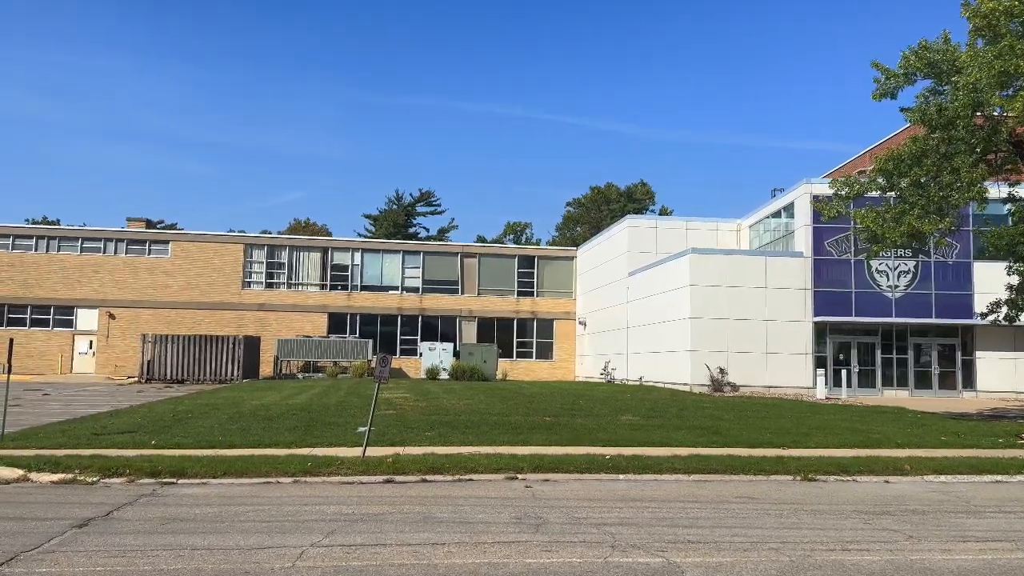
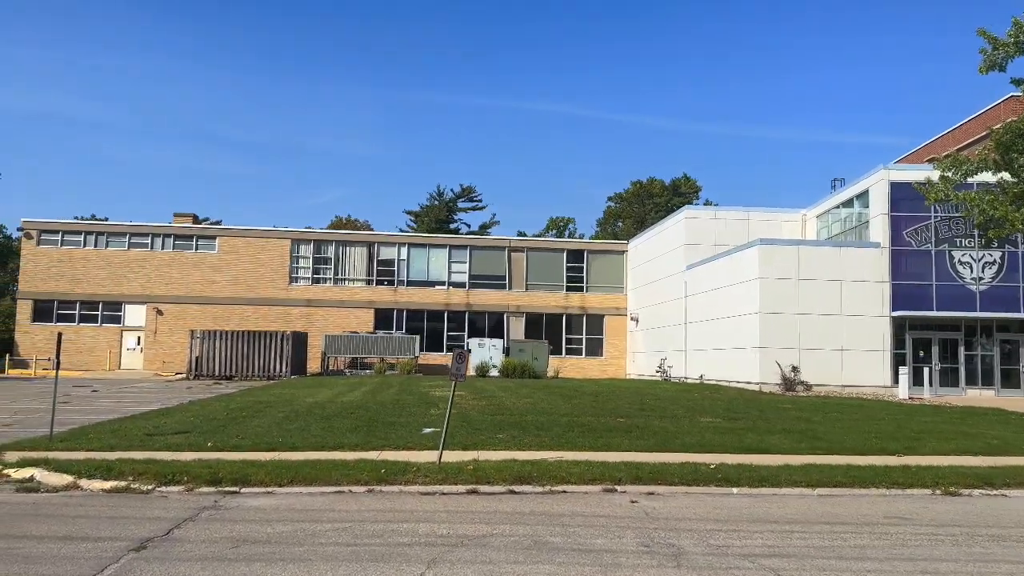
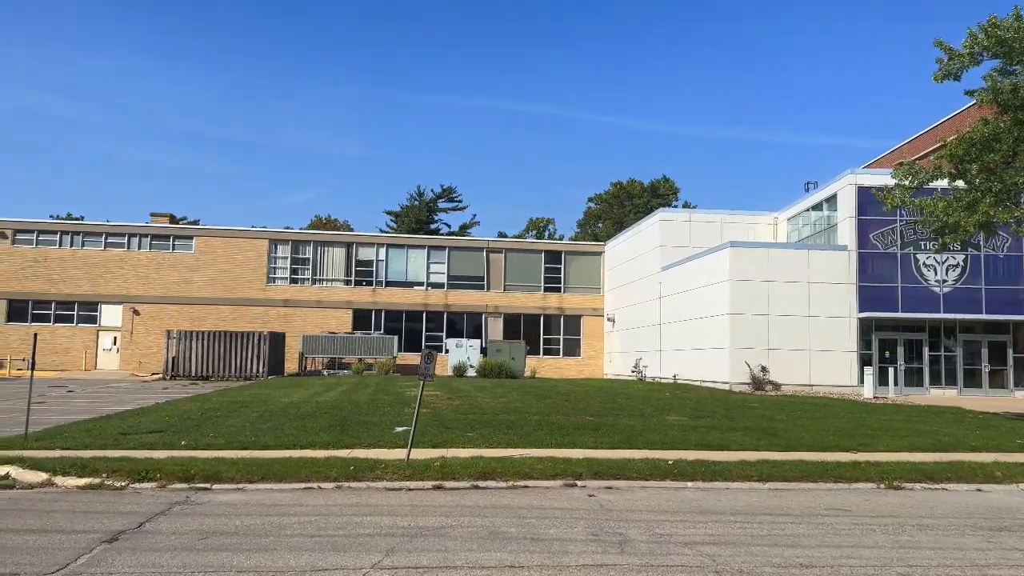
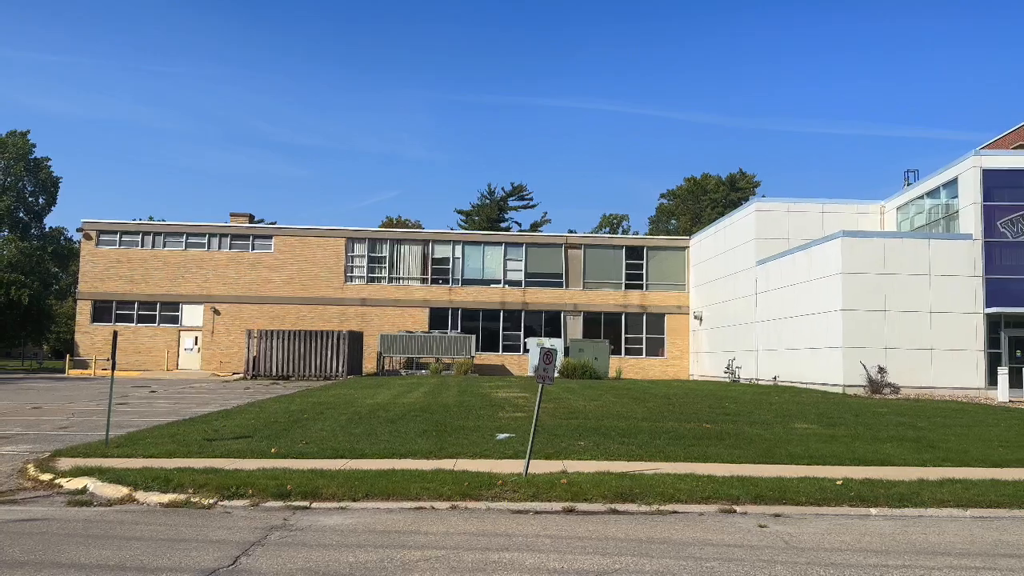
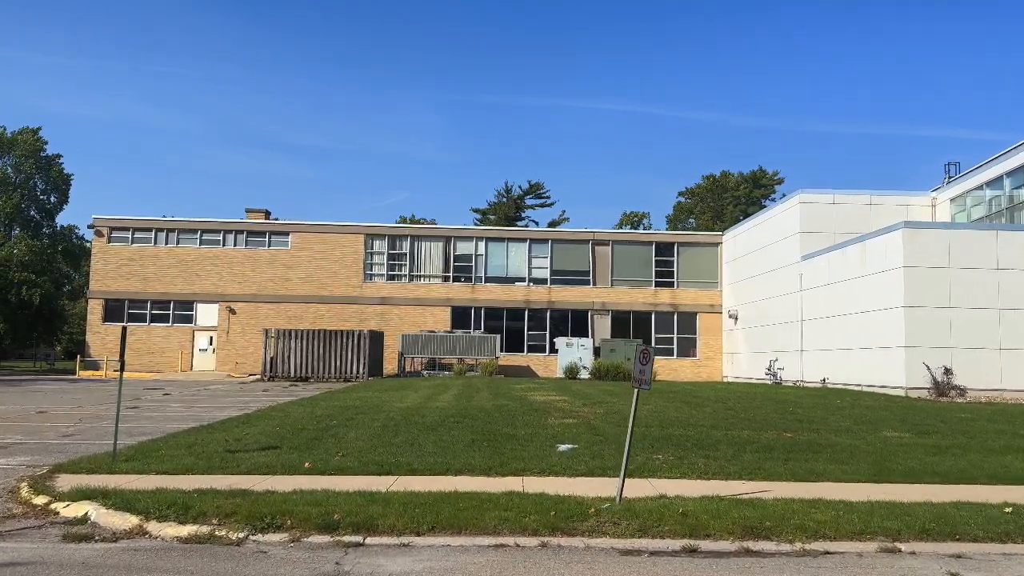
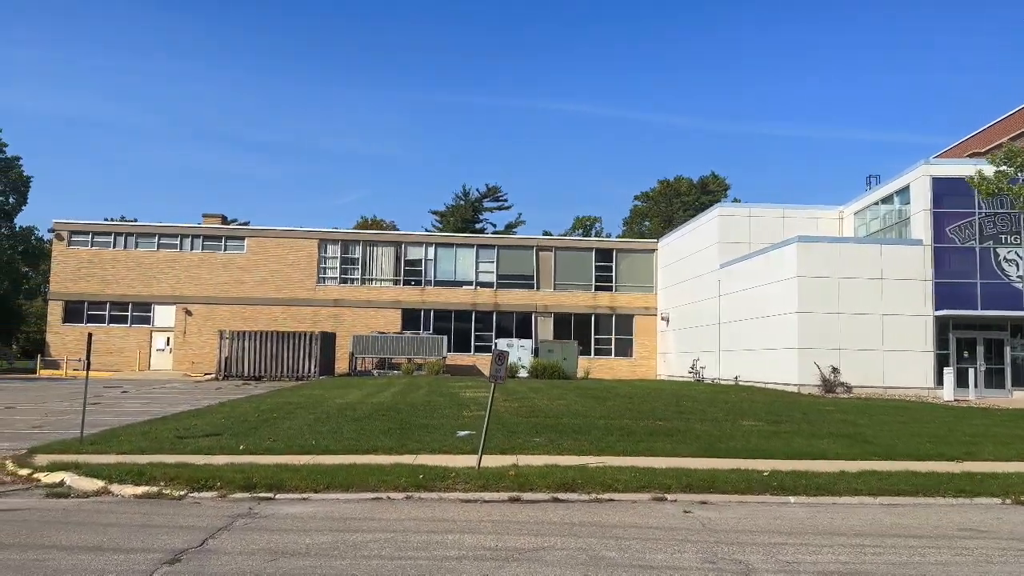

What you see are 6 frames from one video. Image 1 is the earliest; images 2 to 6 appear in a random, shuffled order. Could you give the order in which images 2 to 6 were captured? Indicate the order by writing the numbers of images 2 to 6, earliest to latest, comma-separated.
3, 2, 6, 4, 5
